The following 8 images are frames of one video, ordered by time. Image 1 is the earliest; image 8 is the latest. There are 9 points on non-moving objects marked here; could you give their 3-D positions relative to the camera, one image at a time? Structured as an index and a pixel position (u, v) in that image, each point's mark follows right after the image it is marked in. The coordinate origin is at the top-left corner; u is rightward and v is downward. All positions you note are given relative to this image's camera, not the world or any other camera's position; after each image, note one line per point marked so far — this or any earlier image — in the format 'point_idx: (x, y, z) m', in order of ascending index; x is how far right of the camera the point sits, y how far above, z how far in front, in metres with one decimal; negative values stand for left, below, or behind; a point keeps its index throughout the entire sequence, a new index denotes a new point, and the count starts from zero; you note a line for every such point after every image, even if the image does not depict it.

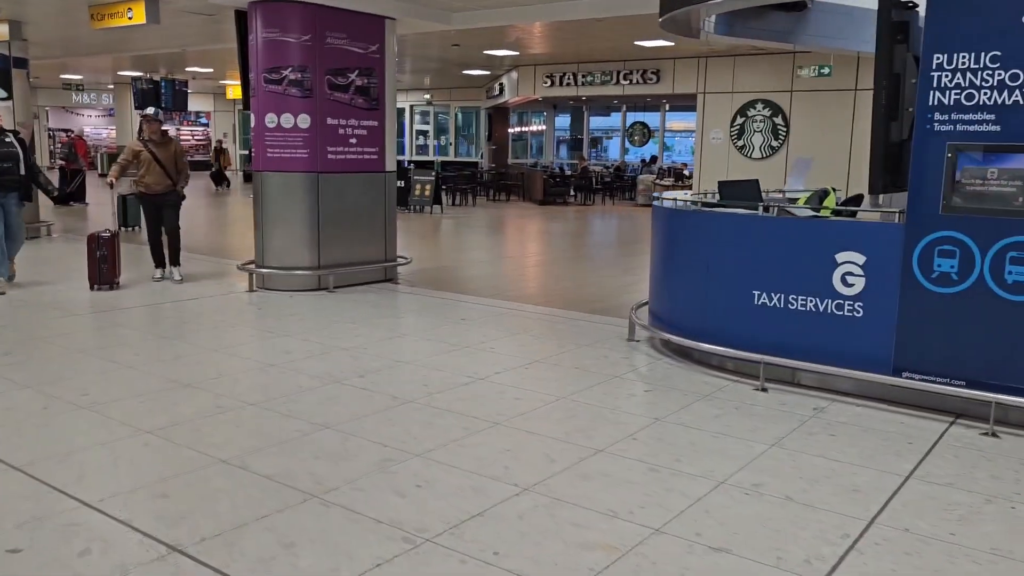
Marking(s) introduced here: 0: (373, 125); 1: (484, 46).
0: (-1.4, +1.6, +8.4) m
1: (-0.6, +5.0, +17.5) m
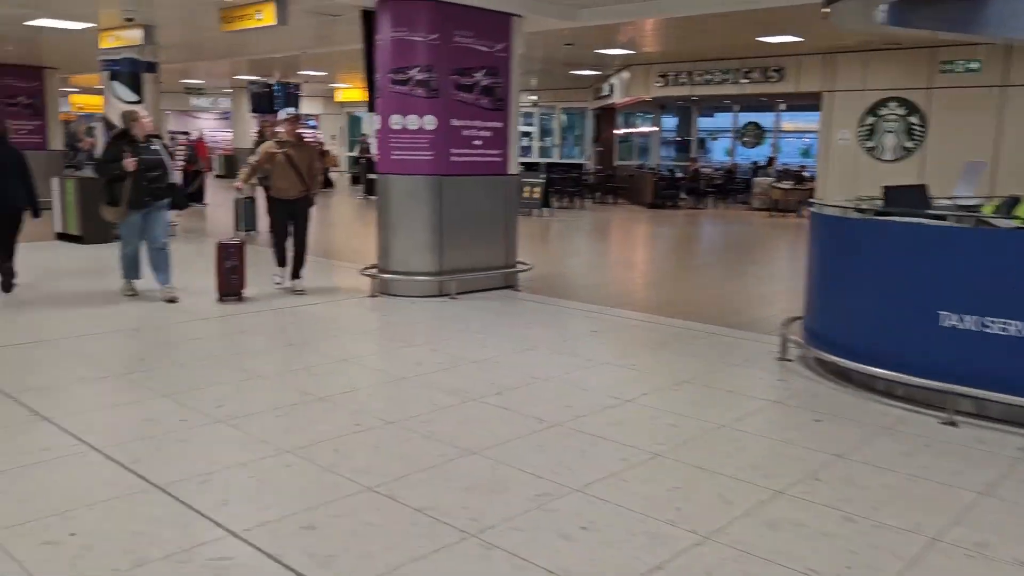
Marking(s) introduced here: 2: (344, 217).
0: (-0.1, +1.6, +8.1) m
1: (+1.7, +4.9, +17.1) m
2: (-3.4, +1.4, +17.0) m
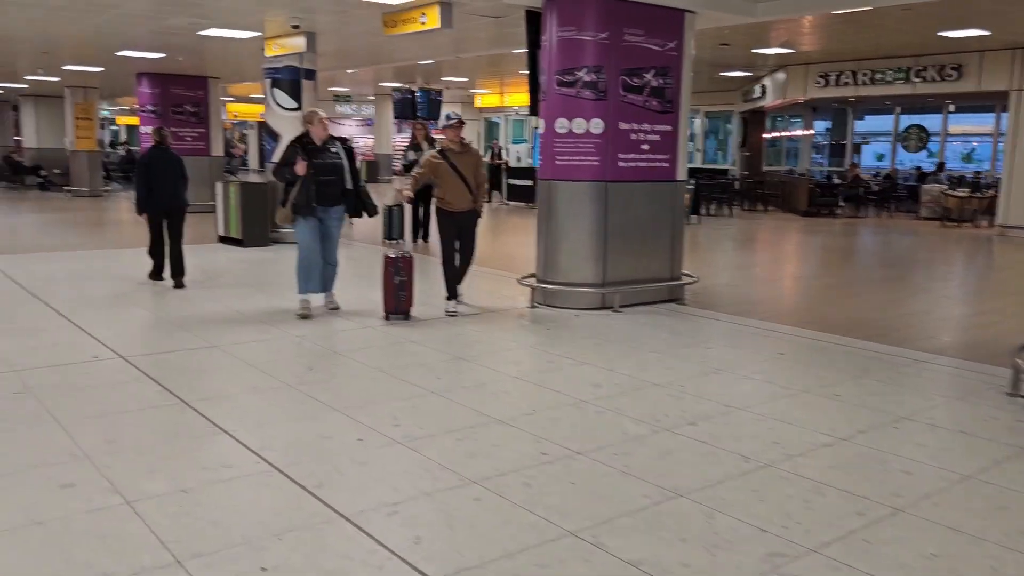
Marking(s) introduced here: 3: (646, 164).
0: (+1.4, +1.4, +7.6) m
1: (+4.6, +4.6, +16.2) m
2: (-0.5, +1.3, +16.9) m
3: (+1.2, +1.1, +7.6) m
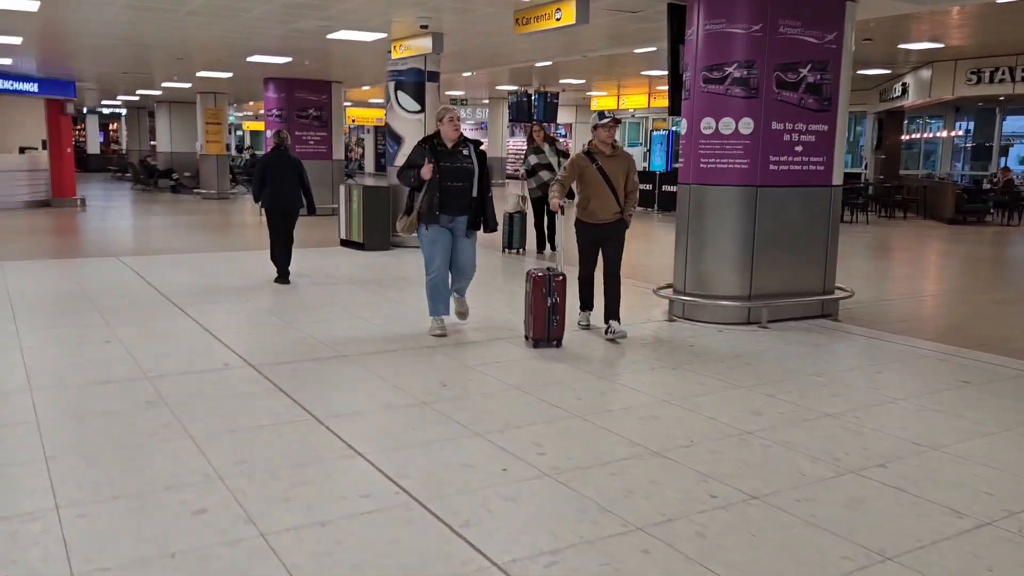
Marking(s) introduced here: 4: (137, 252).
0: (+2.6, +1.3, +7.0) m
1: (+6.9, +4.4, +15.1) m
2: (+1.8, +1.1, +16.4) m
3: (+2.3, +1.0, +6.9) m
4: (-5.2, +0.5, +11.9) m
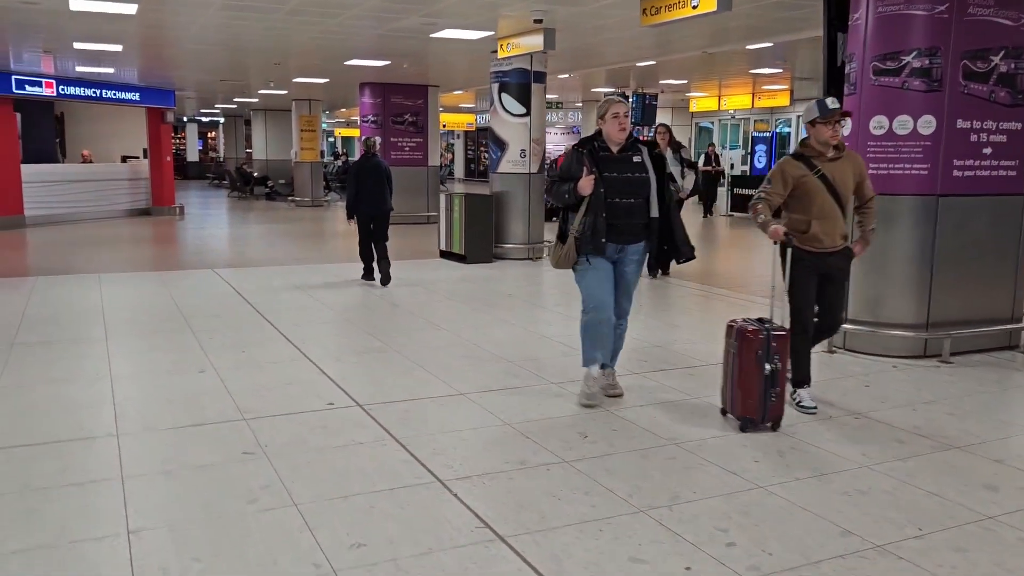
0: (+3.5, +1.1, +5.9) m
1: (+8.6, +4.2, +13.6) m
2: (+3.7, +0.9, +15.3) m
3: (+3.3, +0.8, +5.9) m
4: (-3.8, +0.3, +11.5) m
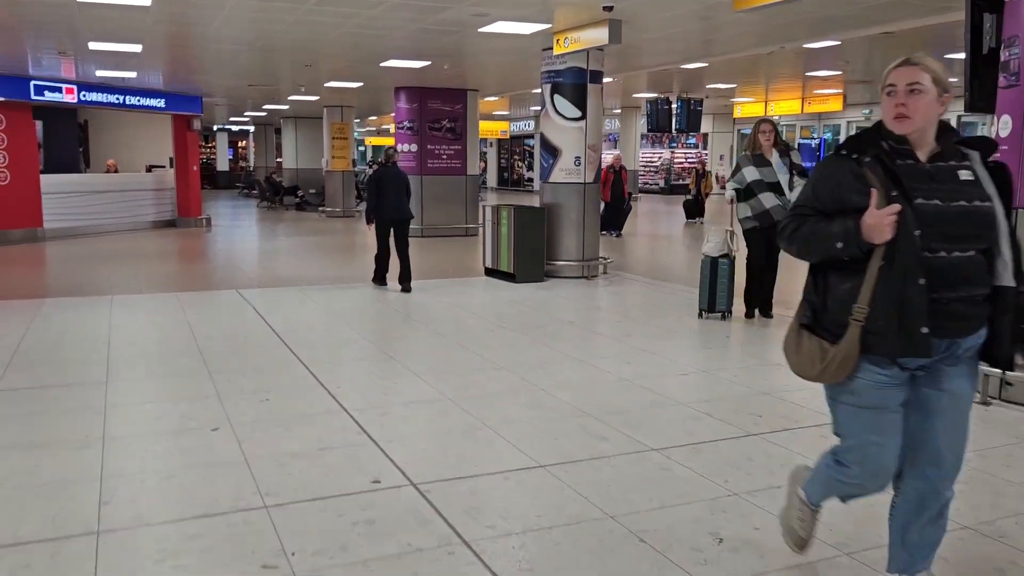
0: (+4.0, +0.9, +4.7) m
1: (+9.3, +3.9, +12.3) m
2: (+4.5, +0.6, +14.1) m
3: (+3.7, +0.6, +4.7) m
4: (-3.1, +0.1, +10.6) m
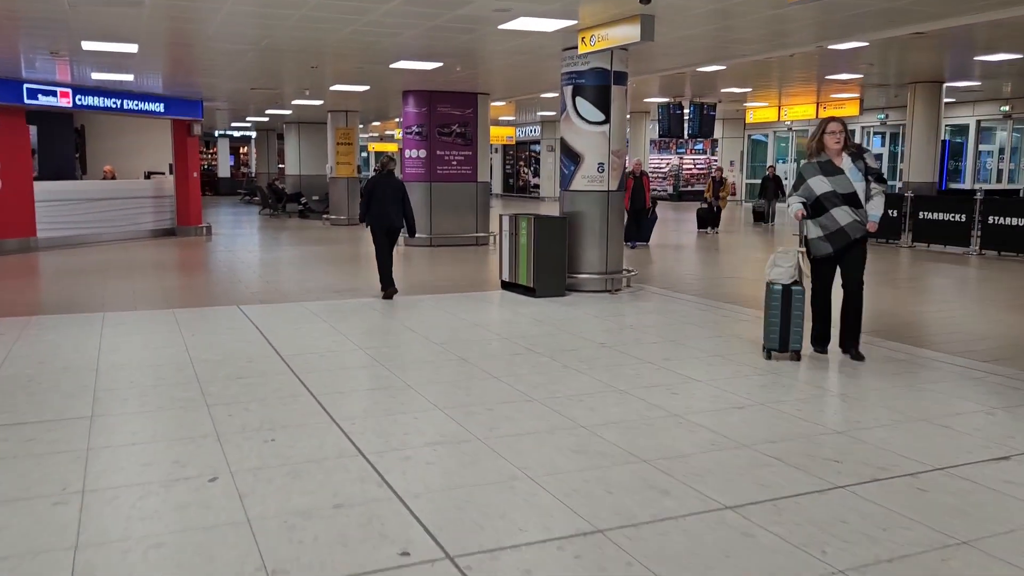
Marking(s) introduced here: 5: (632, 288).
0: (+4.2, +0.8, +4.1) m
1: (+9.6, +3.7, +11.7) m
2: (+4.7, +0.4, +13.5) m
3: (+3.9, +0.5, +4.1) m
4: (-2.9, -0.1, +10.0) m
5: (+1.4, 0.0, +10.0) m
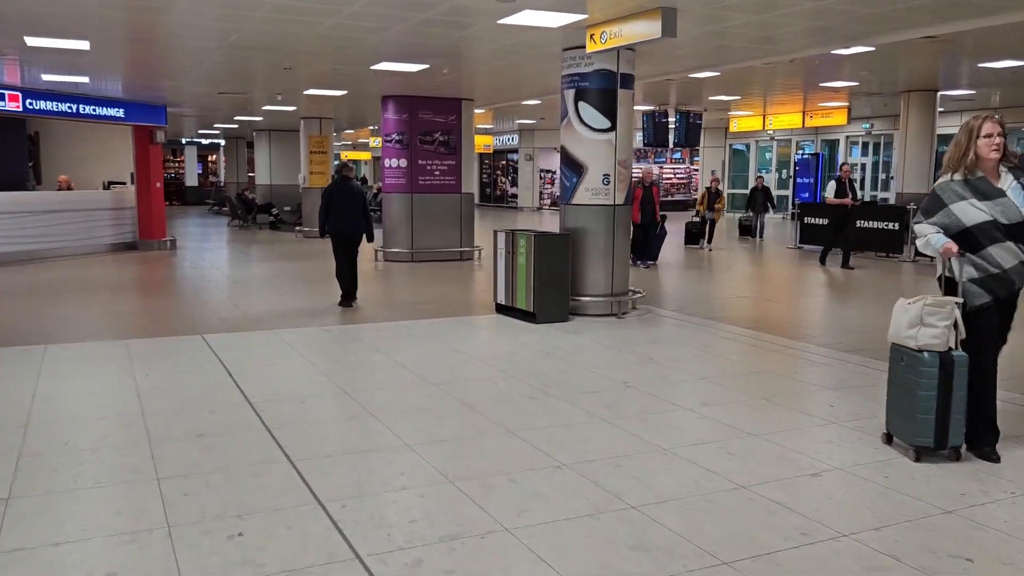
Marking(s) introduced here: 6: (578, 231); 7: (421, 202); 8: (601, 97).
0: (+4.3, +0.6, +3.4) m
1: (+9.4, +3.5, +11.1) m
2: (+4.5, +0.2, +12.8) m
3: (+4.1, +0.3, +3.3) m
4: (-3.0, -0.3, +9.0) m
5: (+1.4, -0.2, +9.1) m
6: (+0.7, +0.6, +8.7) m
7: (-1.5, +1.4, +14.2) m
8: (+0.9, +1.9, +8.4) m
